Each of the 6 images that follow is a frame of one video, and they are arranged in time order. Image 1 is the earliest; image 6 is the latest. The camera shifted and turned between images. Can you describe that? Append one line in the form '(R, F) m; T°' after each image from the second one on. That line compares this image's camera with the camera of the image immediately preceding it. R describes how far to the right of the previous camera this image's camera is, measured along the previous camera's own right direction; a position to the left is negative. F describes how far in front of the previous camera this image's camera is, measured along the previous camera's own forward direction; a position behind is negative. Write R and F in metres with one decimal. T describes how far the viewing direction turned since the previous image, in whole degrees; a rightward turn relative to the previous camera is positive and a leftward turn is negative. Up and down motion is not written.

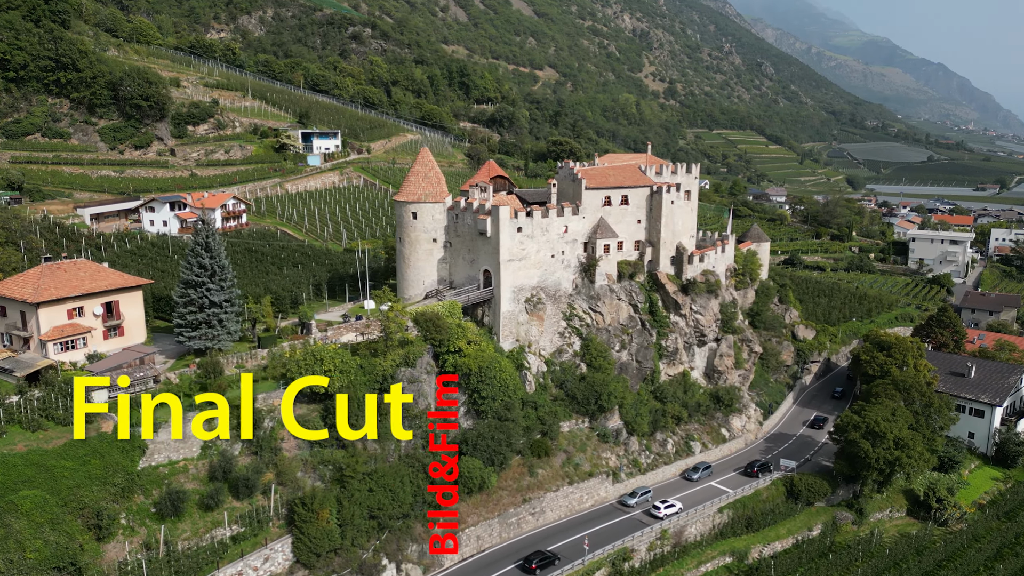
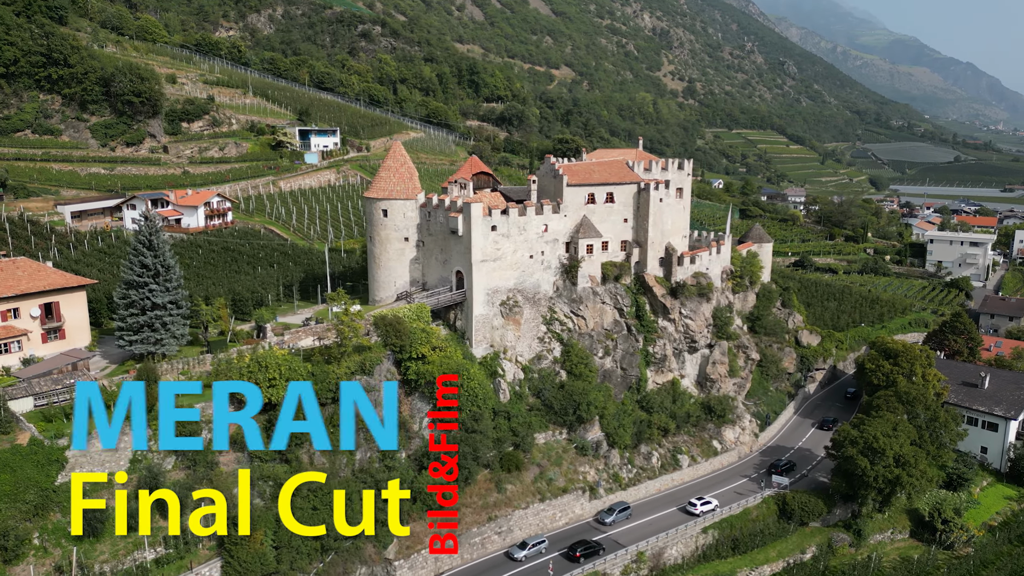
(+2.5, +2.4) m; -2°
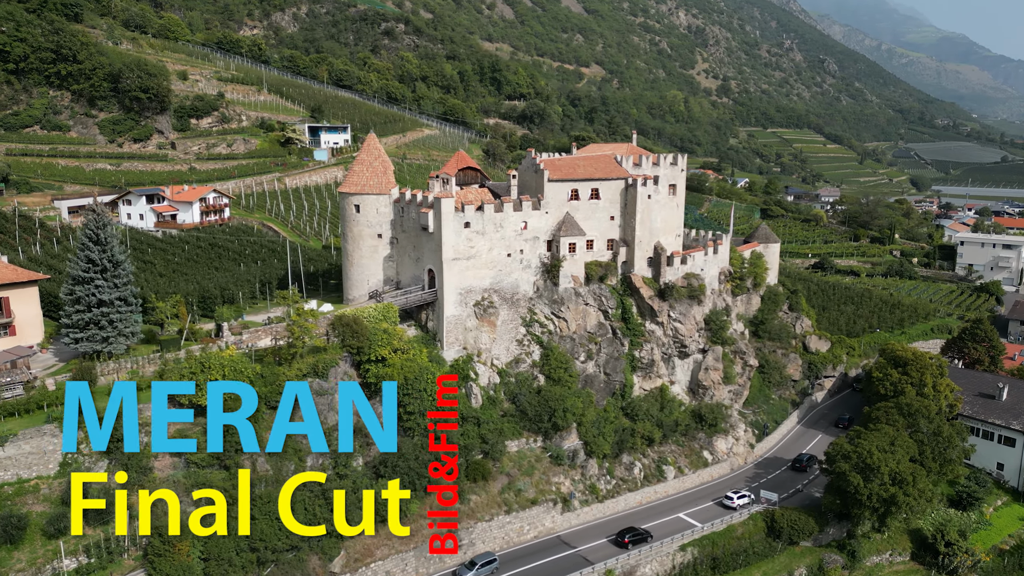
(+3.1, +1.9) m; -3°
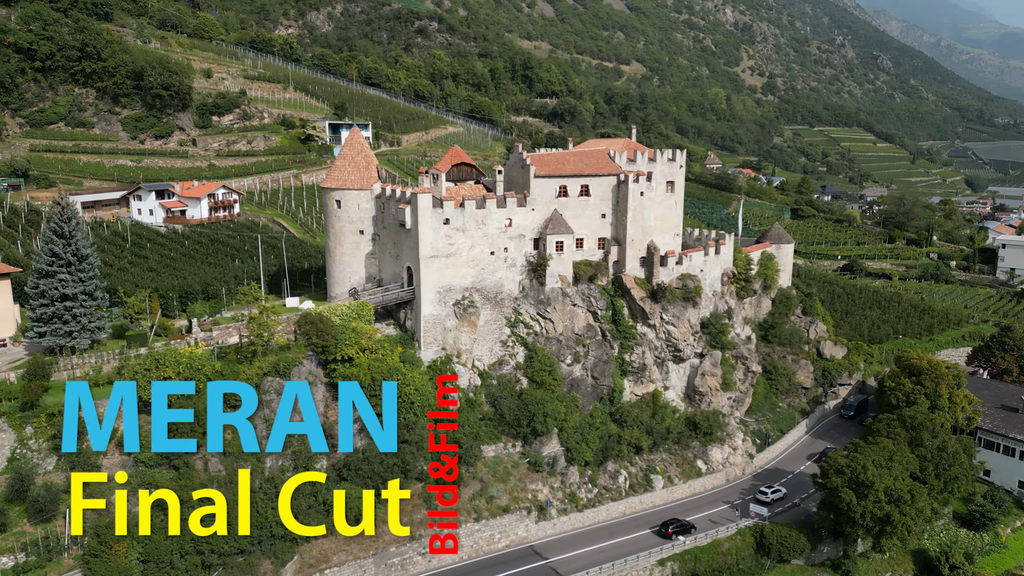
(+3.1, +1.4) m; -3°
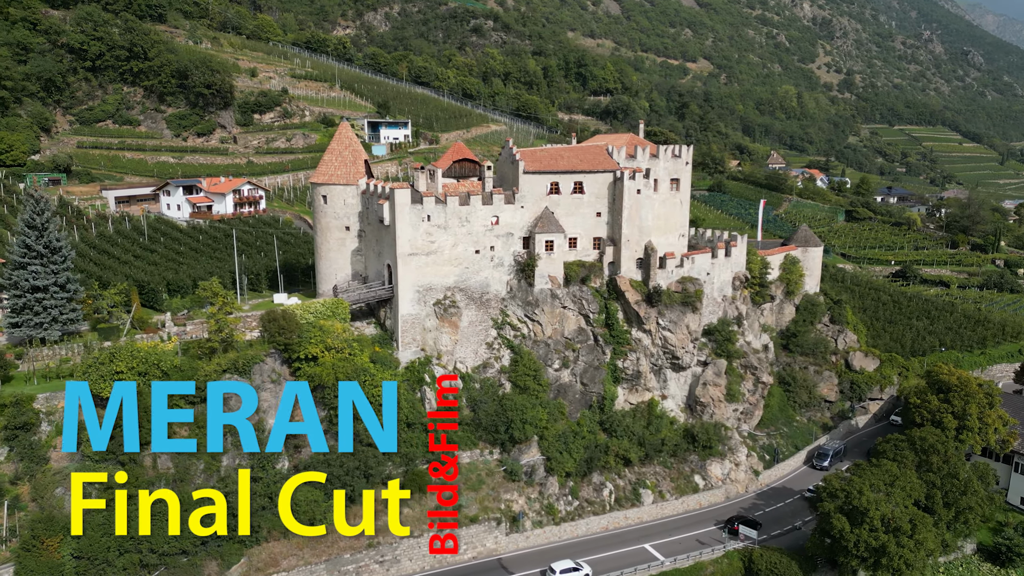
(+4.1, +1.7) m; -5°
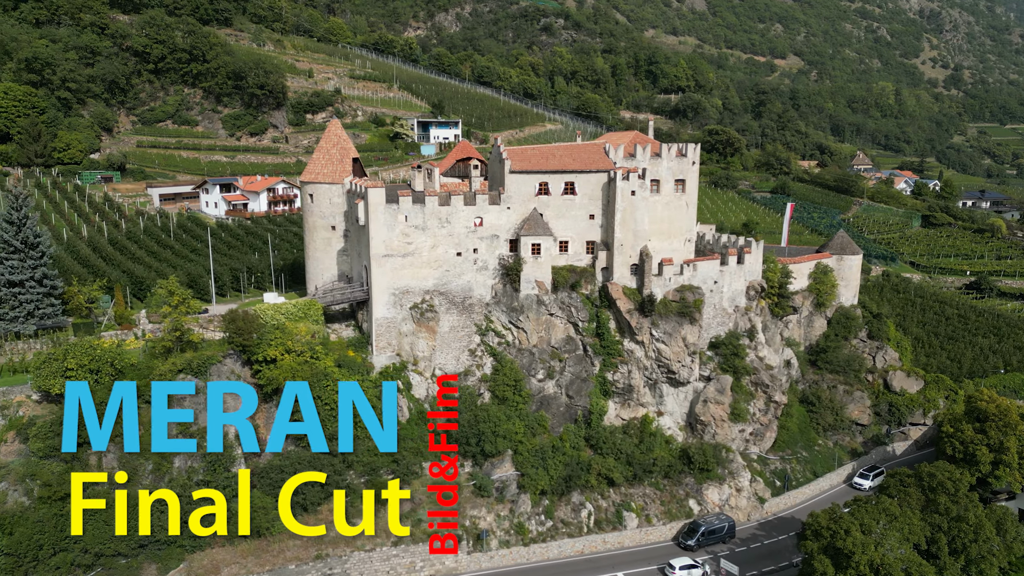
(+4.9, +2.1) m; -7°
